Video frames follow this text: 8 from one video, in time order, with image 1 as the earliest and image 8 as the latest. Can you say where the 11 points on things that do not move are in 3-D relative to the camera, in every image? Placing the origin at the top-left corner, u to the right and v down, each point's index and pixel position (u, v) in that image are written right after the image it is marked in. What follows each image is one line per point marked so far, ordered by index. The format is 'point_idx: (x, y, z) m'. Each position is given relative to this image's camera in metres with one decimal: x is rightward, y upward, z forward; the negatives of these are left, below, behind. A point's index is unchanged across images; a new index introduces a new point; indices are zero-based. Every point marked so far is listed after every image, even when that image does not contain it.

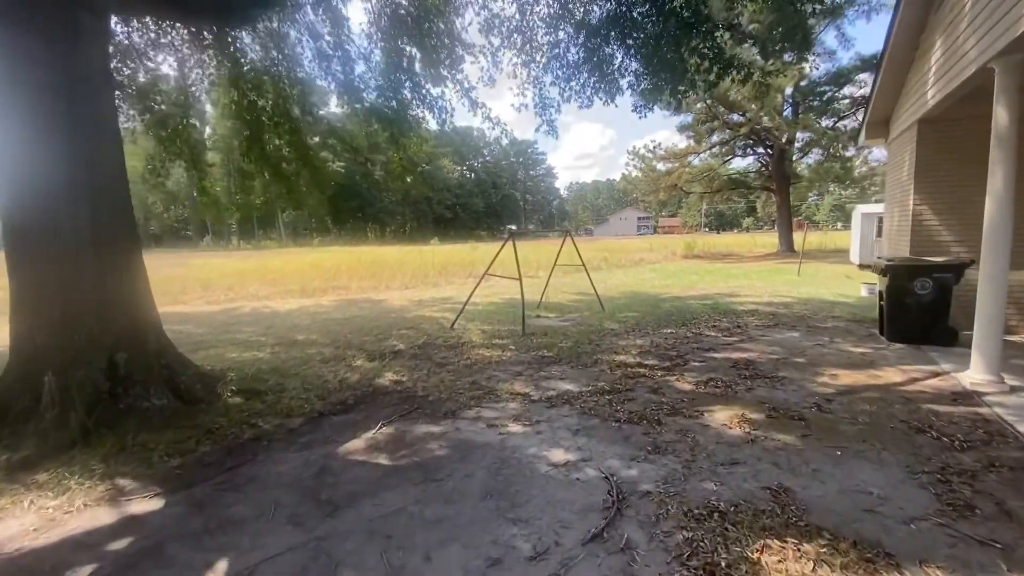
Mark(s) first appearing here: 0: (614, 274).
0: (+3.1, +0.4, +14.8) m
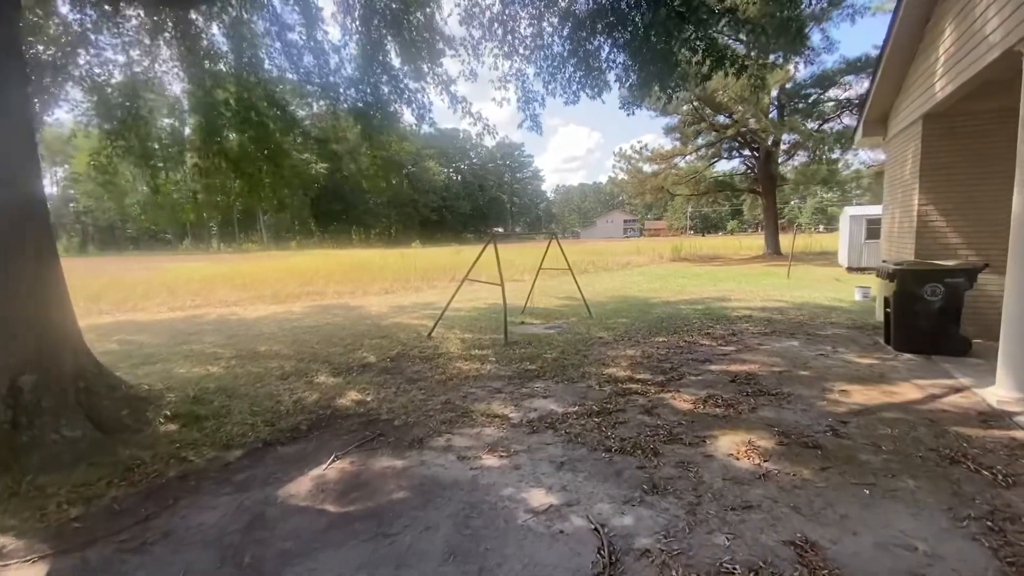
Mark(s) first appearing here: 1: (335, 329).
0: (+2.6, +0.3, +14.4) m
1: (-2.6, -0.6, +7.1) m
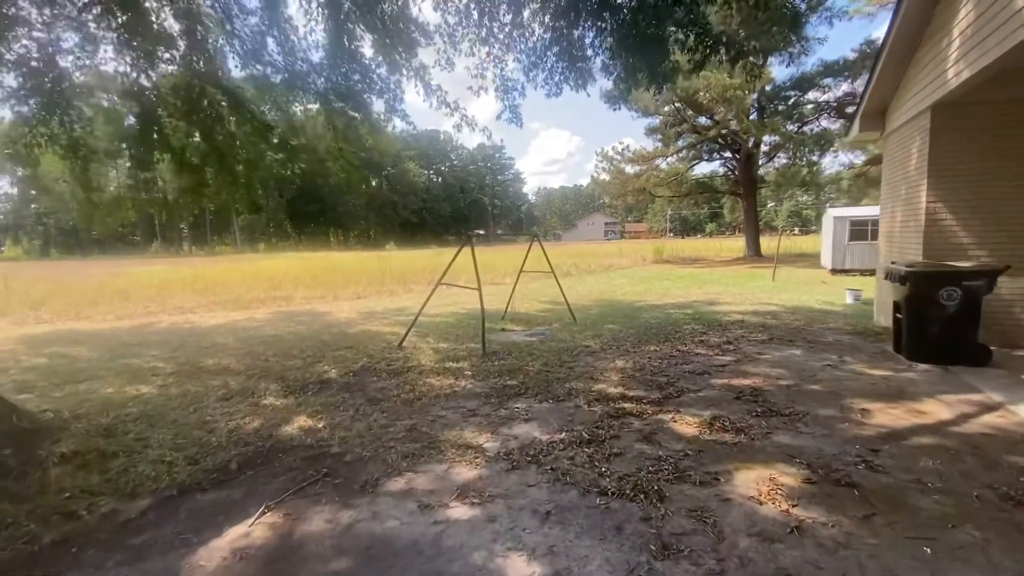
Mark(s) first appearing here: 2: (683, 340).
0: (+2.1, +0.2, +14.0) m
1: (-2.9, -0.7, +6.5) m
2: (+1.9, -0.6, +5.3) m
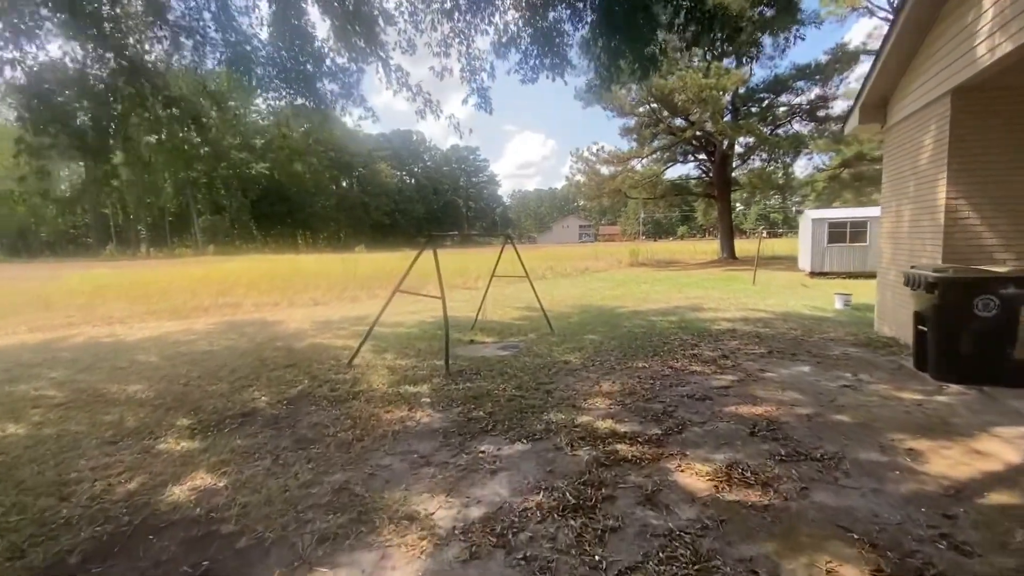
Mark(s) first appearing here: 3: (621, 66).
0: (+1.3, +0.1, +13.4) m
1: (-3.3, -0.8, +5.7) m
2: (+1.6, -0.7, +4.7) m
3: (+1.0, +2.1, +4.4) m
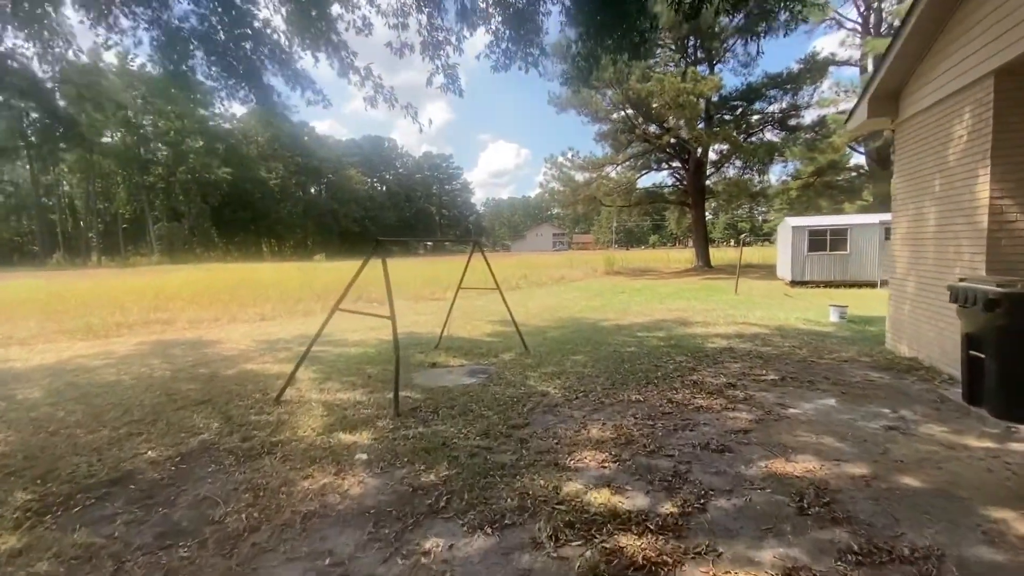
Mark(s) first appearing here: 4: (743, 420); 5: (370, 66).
0: (+0.6, -0.2, +12.7) m
1: (-3.6, -1.0, +4.6) m
2: (+1.3, -0.8, +4.0) m
3: (+0.8, +2.0, +3.7) m
4: (+1.5, -0.8, +3.1) m
5: (-1.4, +2.2, +4.7) m
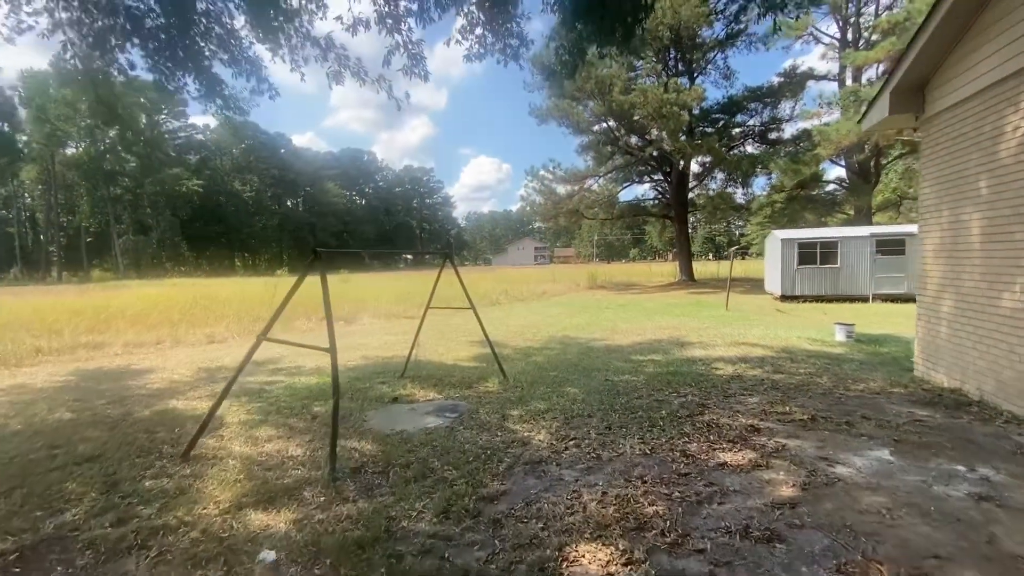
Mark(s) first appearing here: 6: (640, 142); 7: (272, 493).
0: (+0.1, -0.6, +11.9) m
1: (-3.8, -1.1, +3.7) m
2: (+1.1, -0.9, +3.2) m
3: (+0.6, +1.9, +3.0) m
4: (+1.3, -1.0, +2.3) m
5: (-1.6, +2.0, +4.0) m
6: (+5.1, +5.8, +19.1) m
7: (-1.3, -1.1, +2.6) m
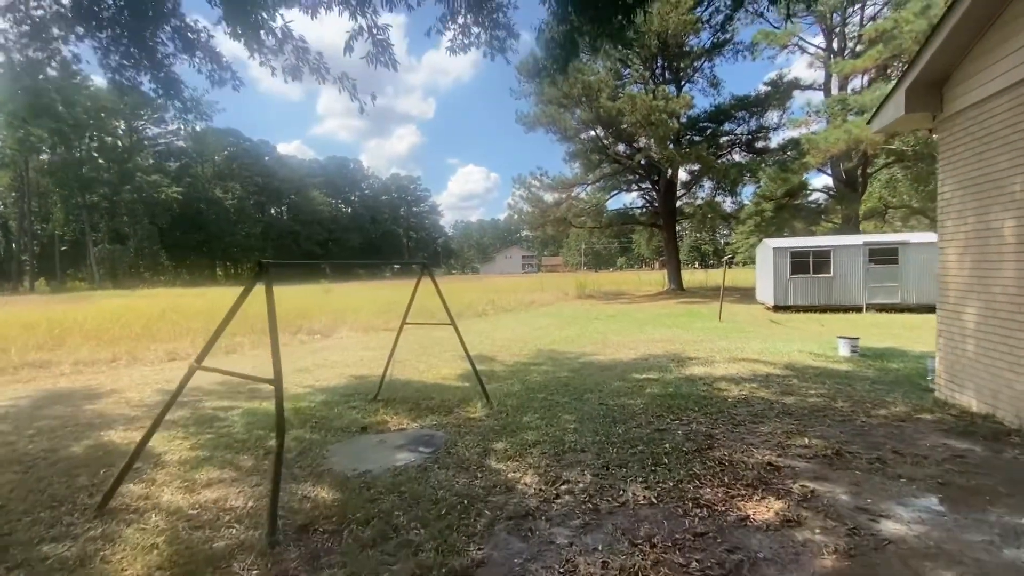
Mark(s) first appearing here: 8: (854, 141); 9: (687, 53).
0: (-0.3, -0.8, +11.5) m
1: (-3.9, -1.3, +3.2) m
2: (+1.0, -1.0, +2.8) m
3: (+0.5, +1.8, +2.6) m
4: (+1.2, -1.1, +1.9) m
5: (-1.7, +1.9, +3.5) m
6: (+4.6, +5.4, +18.9) m
7: (-1.4, -1.2, +2.1) m
8: (+10.1, +4.4, +14.2) m
9: (+6.5, +8.7, +17.8) m
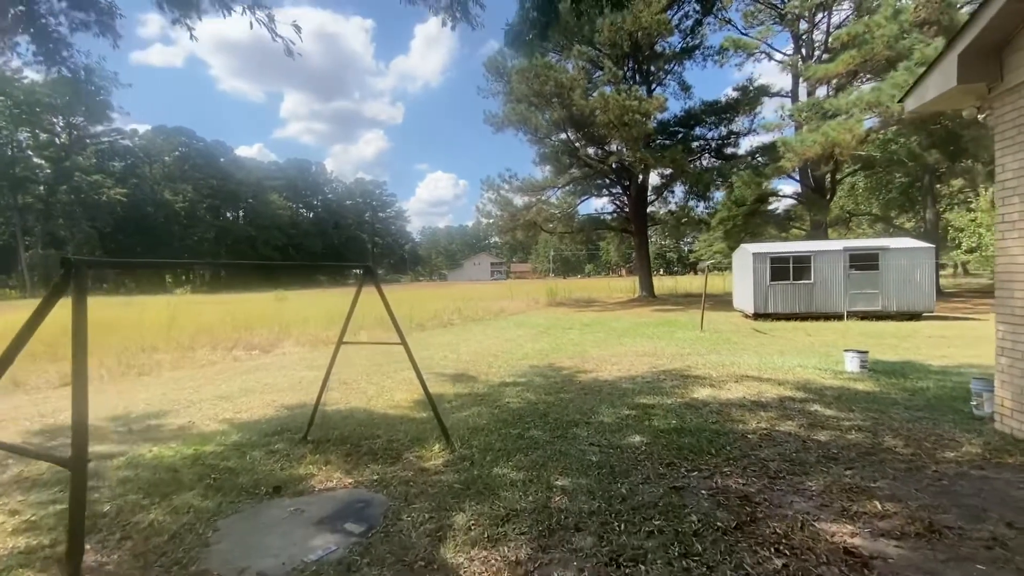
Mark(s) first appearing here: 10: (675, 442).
0: (-1.0, -1.0, +10.5) m
1: (-4.1, -1.3, +2.0) m
2: (+0.9, -1.1, +1.9) m
3: (+0.3, +1.7, +1.8) m
4: (+1.2, -1.1, +1.1) m
5: (-1.9, +1.8, +2.5) m
6: (+3.4, +5.2, +18.3) m
7: (-1.5, -1.2, +1.1) m
8: (+9.2, +4.2, +13.9) m
9: (+5.4, +8.5, +17.4) m
10: (+1.1, -1.0, +3.3) m
